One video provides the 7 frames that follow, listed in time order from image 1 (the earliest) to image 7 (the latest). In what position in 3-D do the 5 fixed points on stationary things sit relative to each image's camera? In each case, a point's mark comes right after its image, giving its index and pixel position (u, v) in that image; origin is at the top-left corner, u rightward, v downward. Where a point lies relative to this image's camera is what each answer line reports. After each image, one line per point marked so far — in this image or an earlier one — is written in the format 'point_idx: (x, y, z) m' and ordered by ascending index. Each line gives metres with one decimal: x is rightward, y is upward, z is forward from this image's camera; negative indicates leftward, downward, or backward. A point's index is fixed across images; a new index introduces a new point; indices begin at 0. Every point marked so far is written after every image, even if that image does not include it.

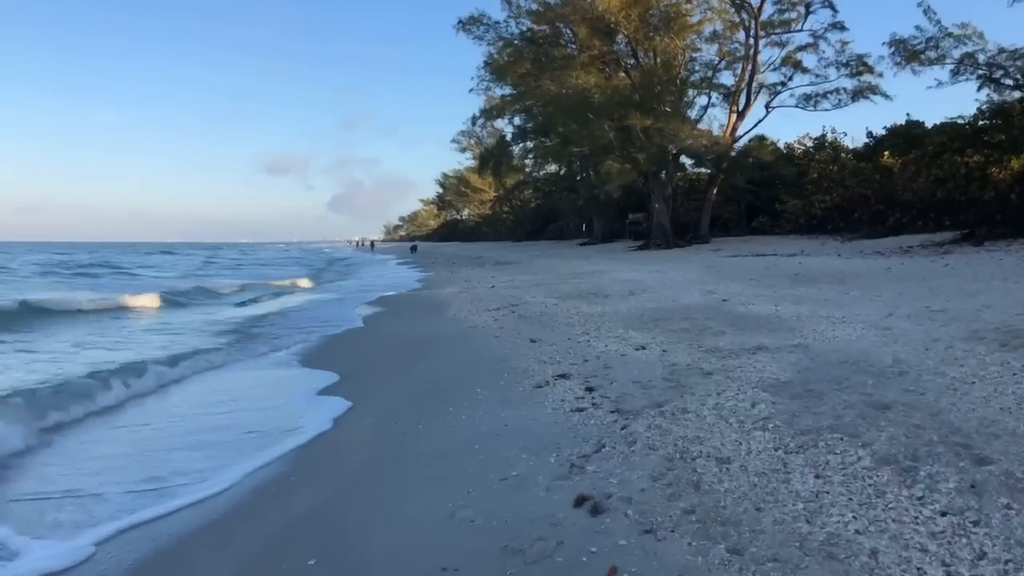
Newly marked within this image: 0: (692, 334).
0: (+2.2, -0.6, +9.7) m
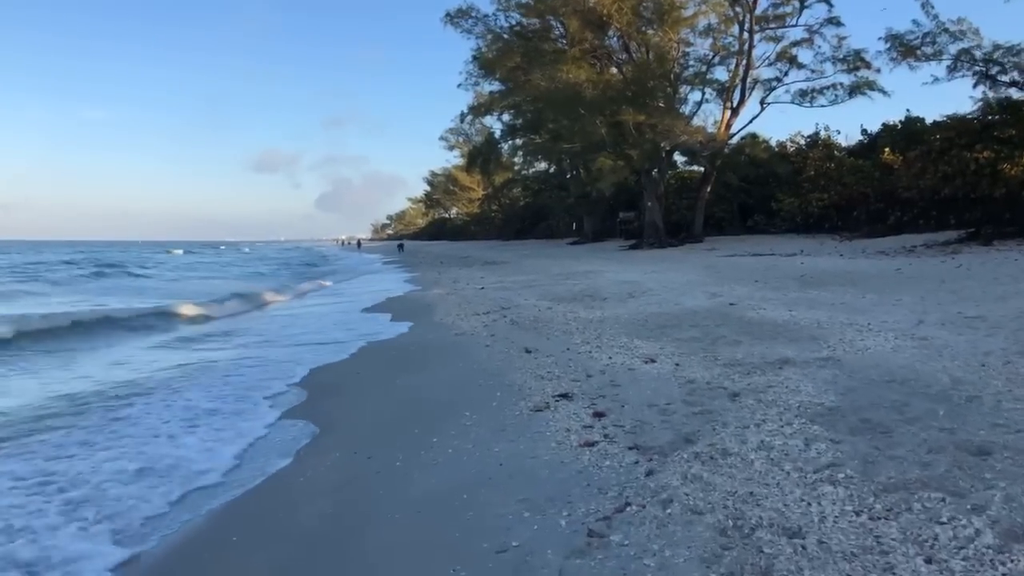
0: (+2.1, -0.7, +8.8) m
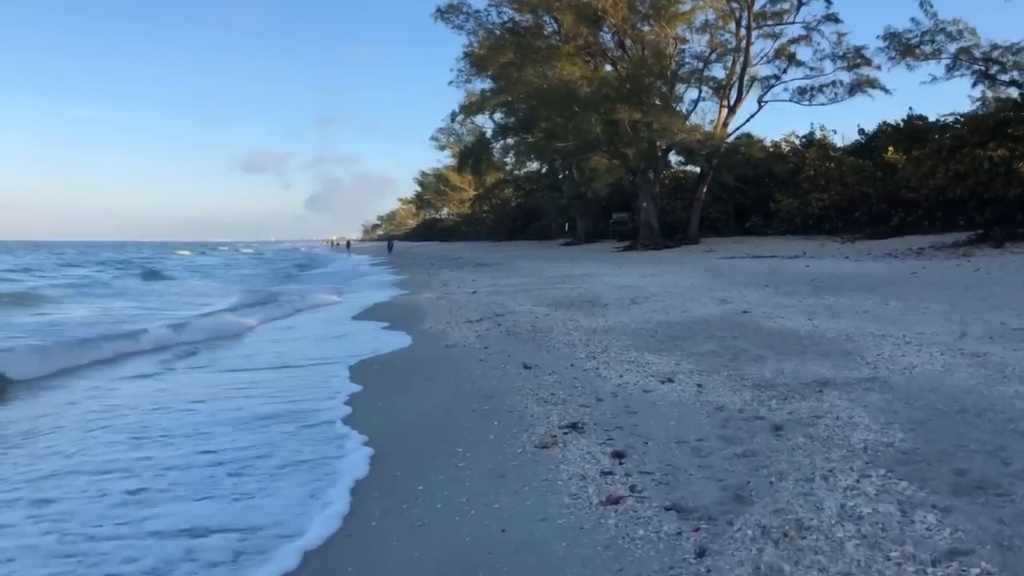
0: (+2.1, -0.7, +7.8) m
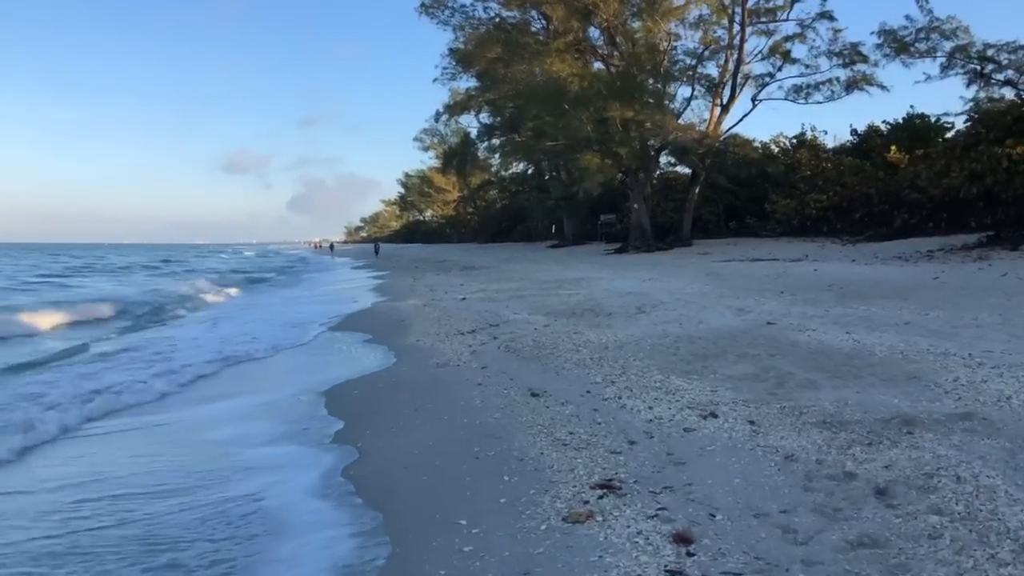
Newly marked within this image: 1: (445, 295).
0: (+2.2, -0.8, +6.6) m
1: (-1.7, -0.2, +19.5) m
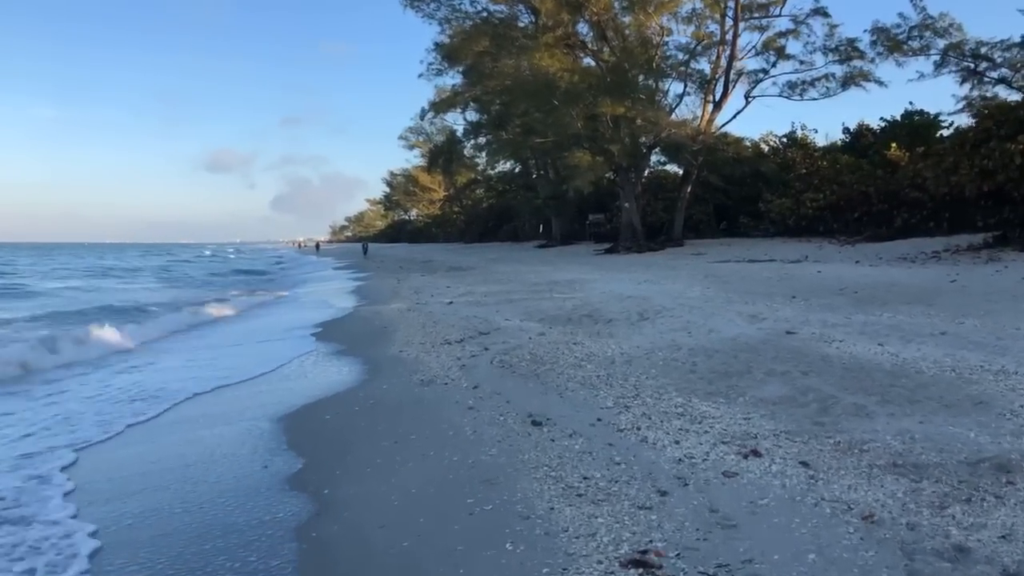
0: (+2.2, -0.9, +5.6) m
1: (-1.9, -0.2, +18.5) m
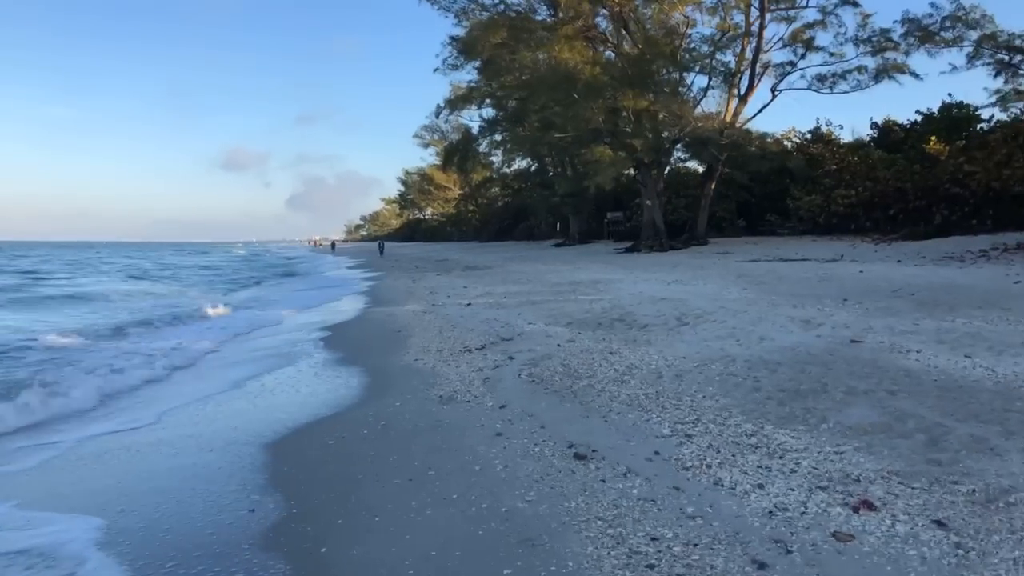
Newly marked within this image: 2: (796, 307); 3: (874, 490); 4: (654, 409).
0: (+2.4, -1.0, +4.5) m
1: (-1.5, -0.3, +17.5) m
2: (+4.1, -0.3, +11.3) m
3: (+1.9, -1.0, +4.1) m
4: (+1.1, -0.9, +5.9) m
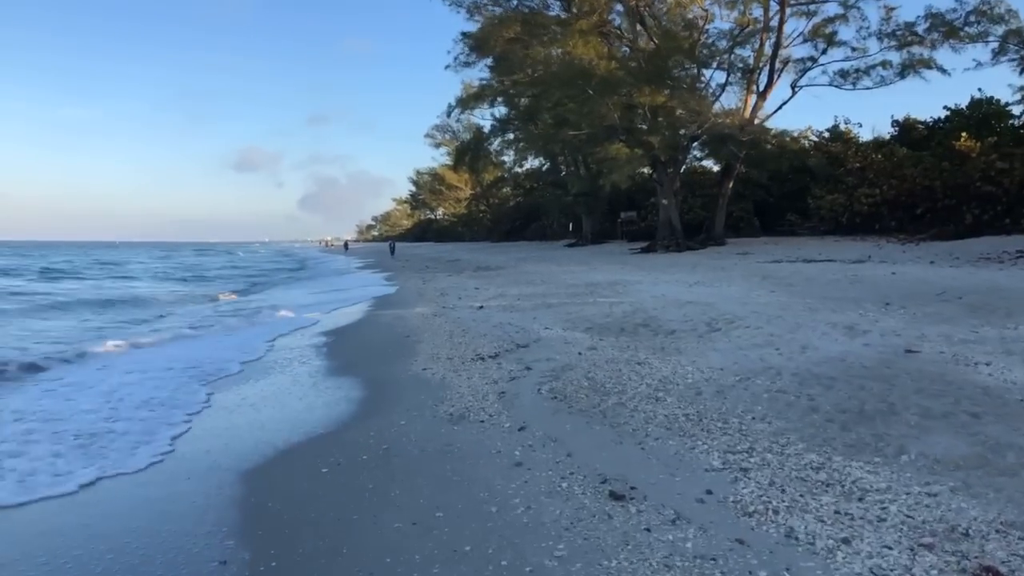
0: (+2.5, -1.0, +3.7) m
1: (-1.2, -0.3, +16.7) m
2: (+4.3, -0.3, +10.5) m
3: (+2.0, -1.1, +3.2) m
4: (+1.2, -0.9, +5.0) m
